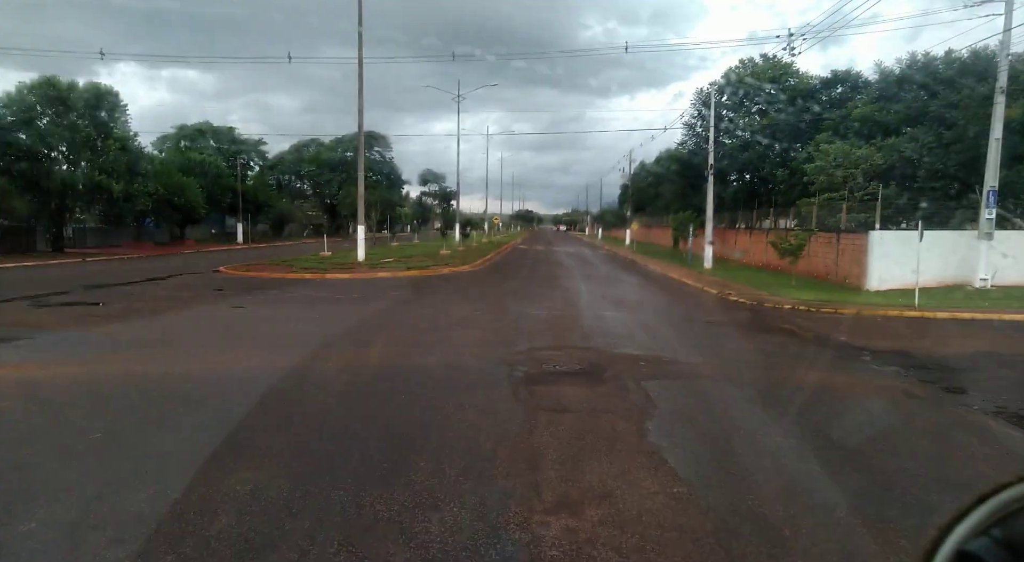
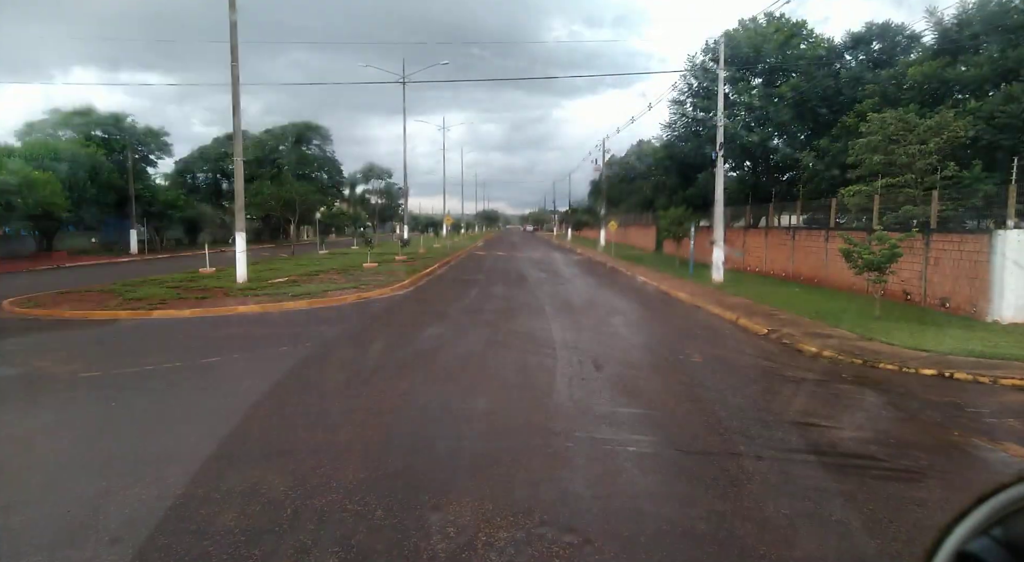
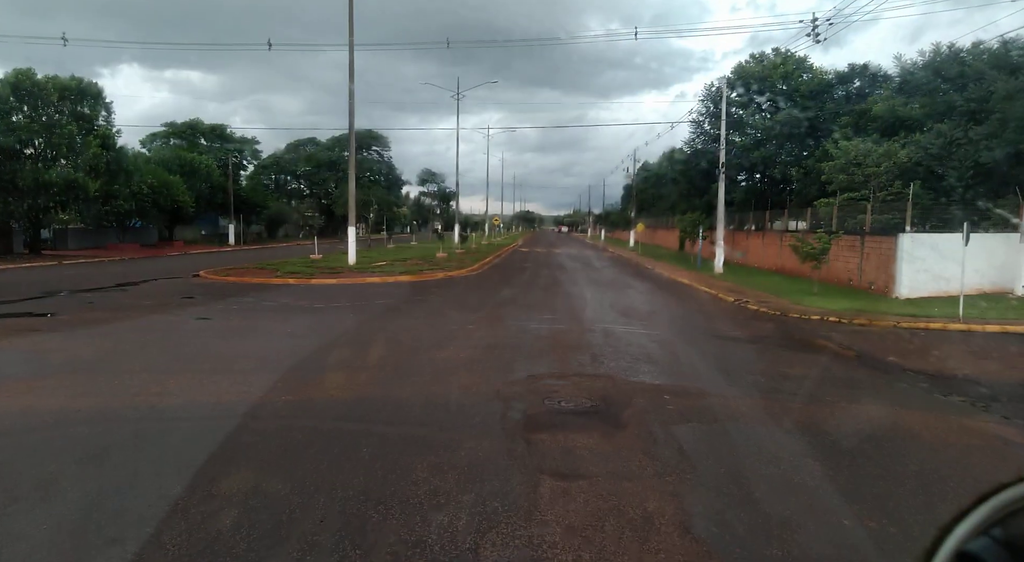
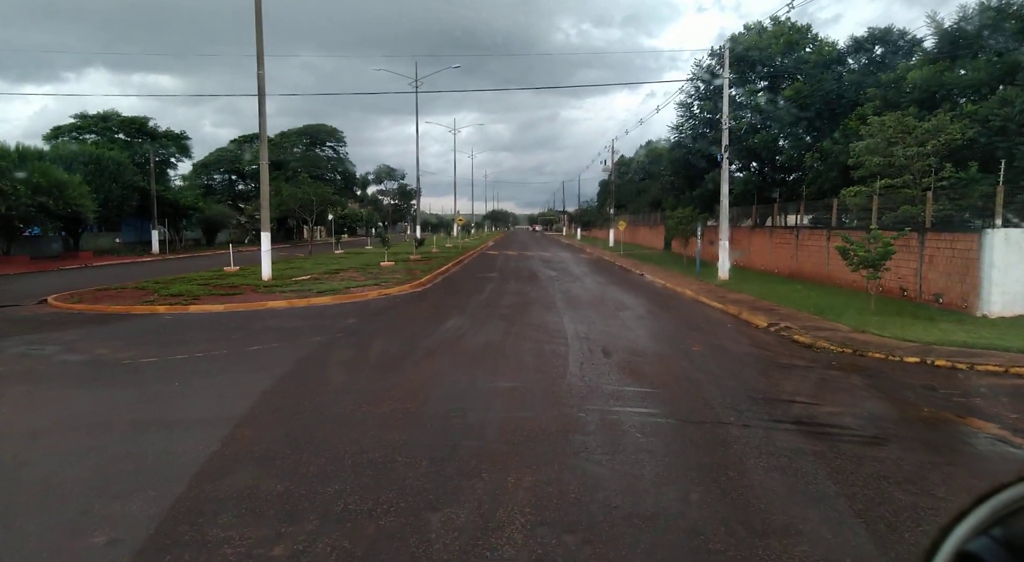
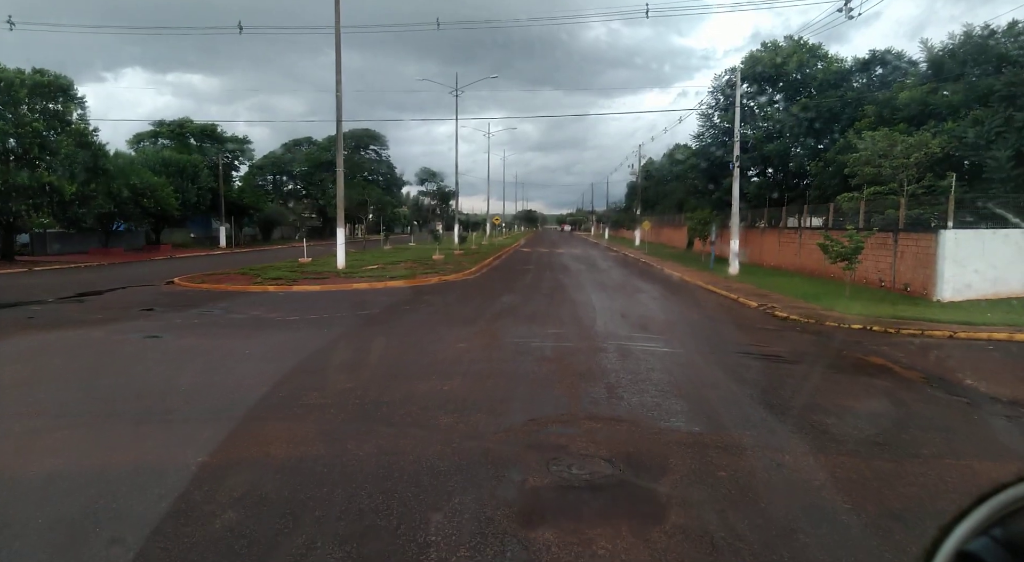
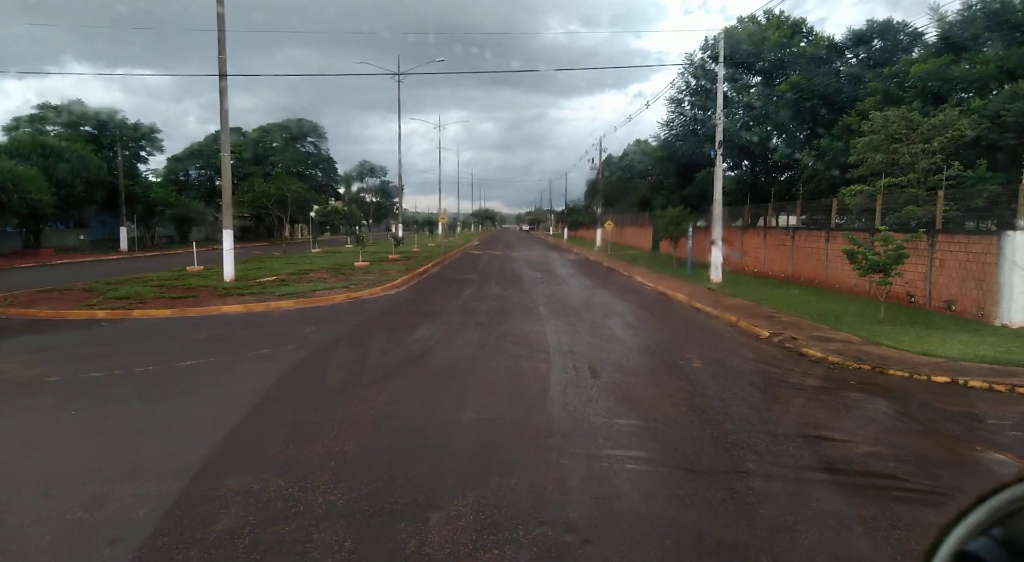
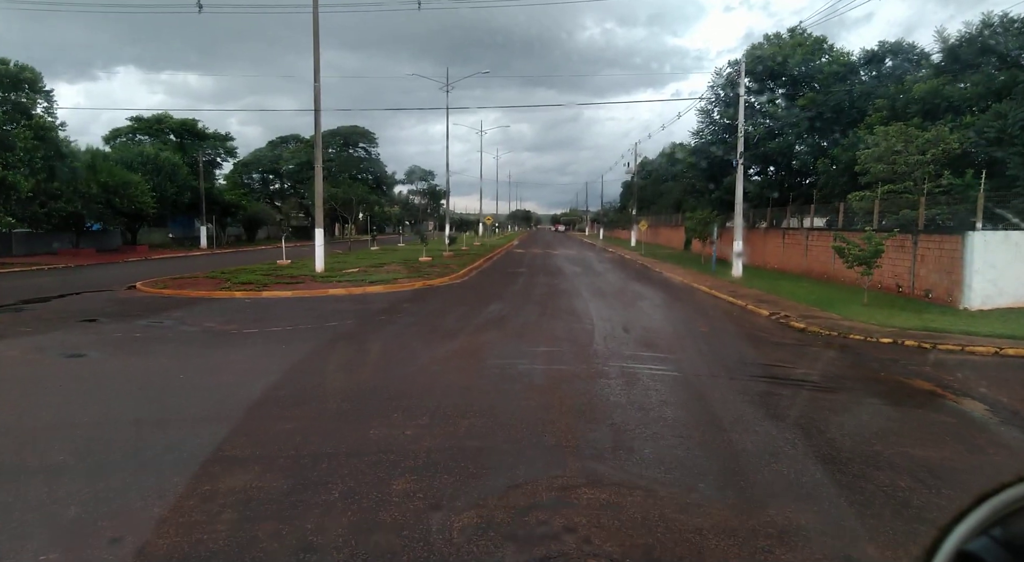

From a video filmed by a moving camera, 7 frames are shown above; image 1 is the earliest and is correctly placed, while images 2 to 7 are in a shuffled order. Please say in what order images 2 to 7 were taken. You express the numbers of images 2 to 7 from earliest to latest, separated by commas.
3, 5, 7, 4, 2, 6
